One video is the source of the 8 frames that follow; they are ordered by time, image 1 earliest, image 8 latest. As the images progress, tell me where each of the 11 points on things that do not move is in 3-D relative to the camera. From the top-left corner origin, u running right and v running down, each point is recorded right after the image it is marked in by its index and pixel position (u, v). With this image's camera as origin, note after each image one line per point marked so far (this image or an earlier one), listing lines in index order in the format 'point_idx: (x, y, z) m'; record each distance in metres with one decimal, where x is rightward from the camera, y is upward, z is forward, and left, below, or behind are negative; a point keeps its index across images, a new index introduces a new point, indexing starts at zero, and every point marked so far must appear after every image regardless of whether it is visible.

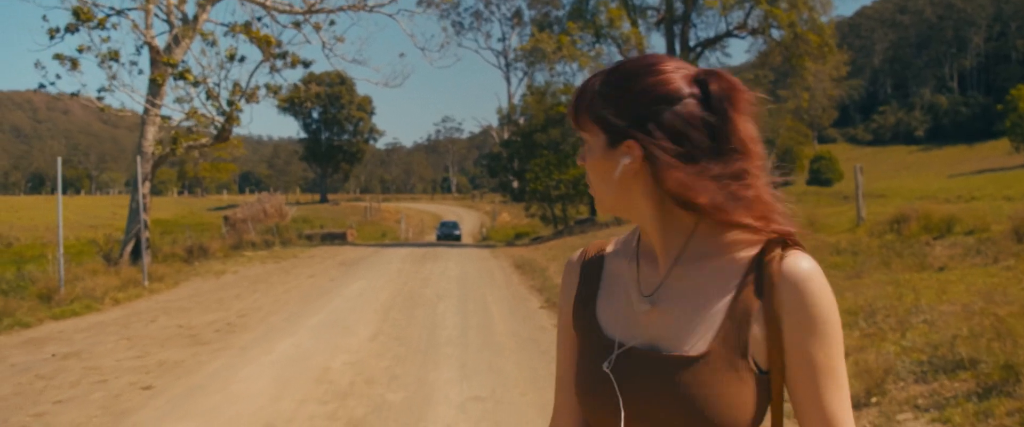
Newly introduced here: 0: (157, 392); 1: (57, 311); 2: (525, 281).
0: (-2.8, -1.4, +7.0) m
1: (-6.4, -1.4, +12.7) m
2: (+0.2, -1.1, +15.7) m
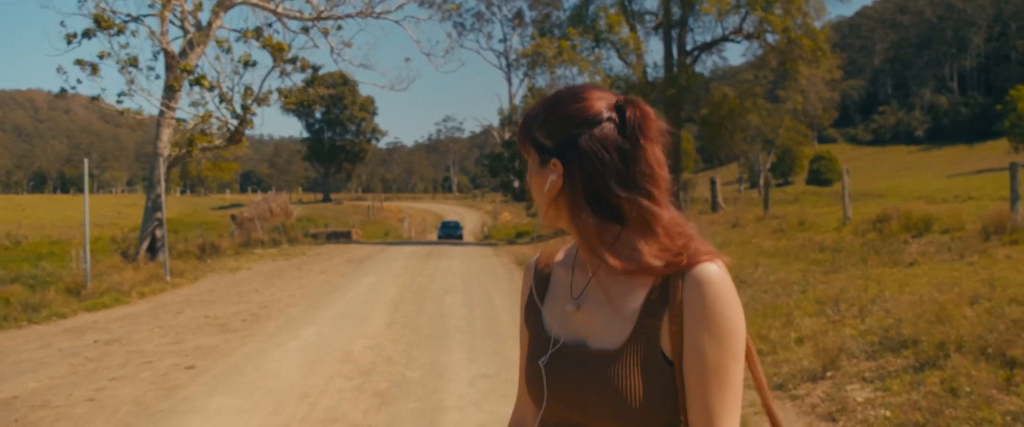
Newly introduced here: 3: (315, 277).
0: (-2.7, -1.4, +7.9) m
1: (-6.4, -1.4, +13.5) m
2: (+0.2, -1.1, +16.6) m
3: (-3.7, -1.2, +16.9) m
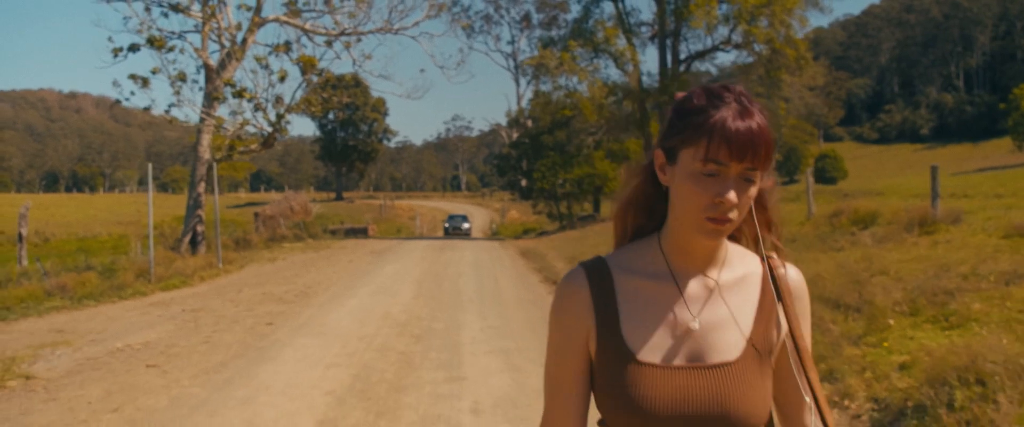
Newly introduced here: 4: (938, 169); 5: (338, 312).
0: (-2.8, -1.3, +10.5) m
1: (-6.4, -1.3, +16.2) m
2: (+0.3, -1.0, +19.2) m
3: (-3.6, -1.1, +19.5) m
4: (+7.7, +0.8, +16.3) m
5: (-2.2, -1.3, +11.3) m
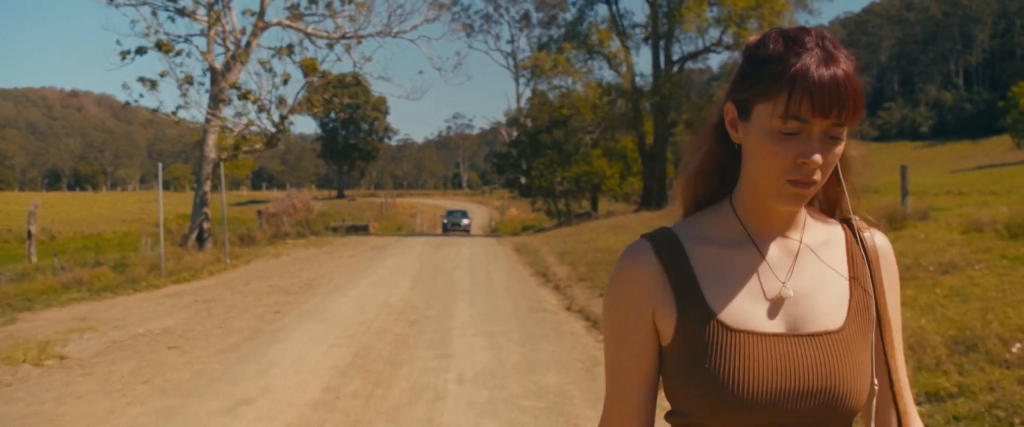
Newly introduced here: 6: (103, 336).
0: (-2.9, -1.3, +11.4) m
1: (-6.5, -1.2, +17.1) m
2: (+0.2, -1.0, +20.1) m
3: (-3.8, -1.1, +20.5) m
4: (+7.6, +0.9, +17.1) m
5: (-2.4, -1.2, +12.2) m
6: (-4.6, -1.4, +10.1) m
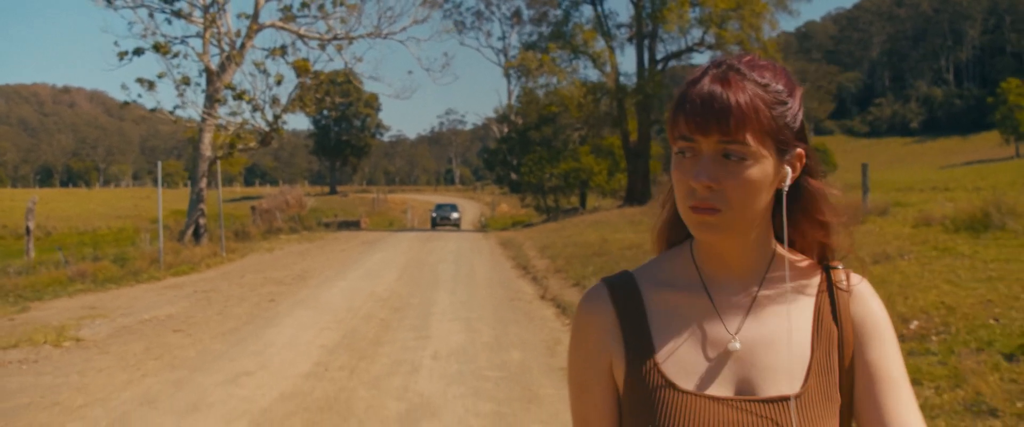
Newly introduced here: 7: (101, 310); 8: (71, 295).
0: (-3.2, -1.2, +12.3) m
1: (-6.9, -1.2, +18.0) m
2: (-0.2, -0.9, +21.0) m
3: (-4.2, -1.0, +21.4) m
4: (+7.2, +1.0, +18.1) m
5: (-2.7, -1.1, +13.1) m
6: (-4.9, -1.3, +11.0) m
7: (-5.7, -1.3, +12.3) m
8: (-7.1, -1.3, +14.4) m
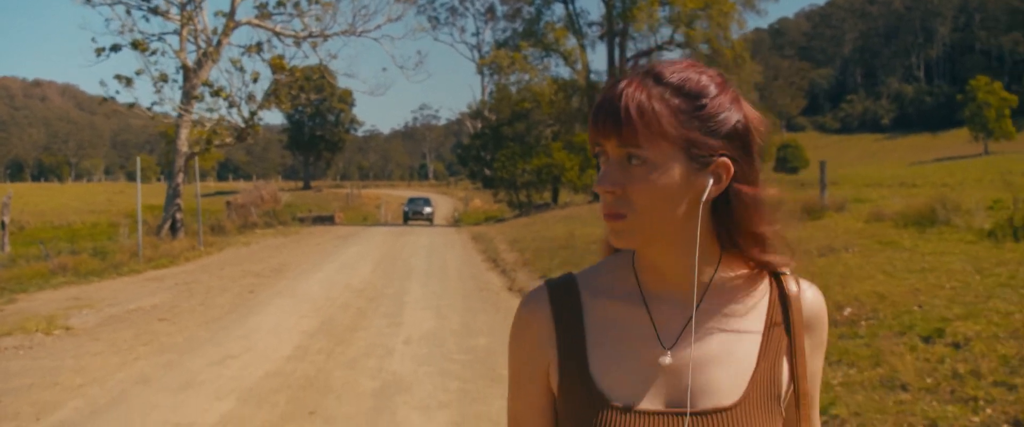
0: (-3.6, -1.1, +12.9) m
1: (-7.4, -1.1, +18.4) m
2: (-0.9, -0.8, +21.6) m
3: (-4.8, -0.8, +21.9) m
4: (+6.6, +1.1, +18.9) m
5: (-3.1, -1.1, +13.7) m
6: (-5.3, -1.3, +11.5) m
7: (-6.1, -1.3, +12.8) m
8: (-7.6, -1.2, +14.8) m
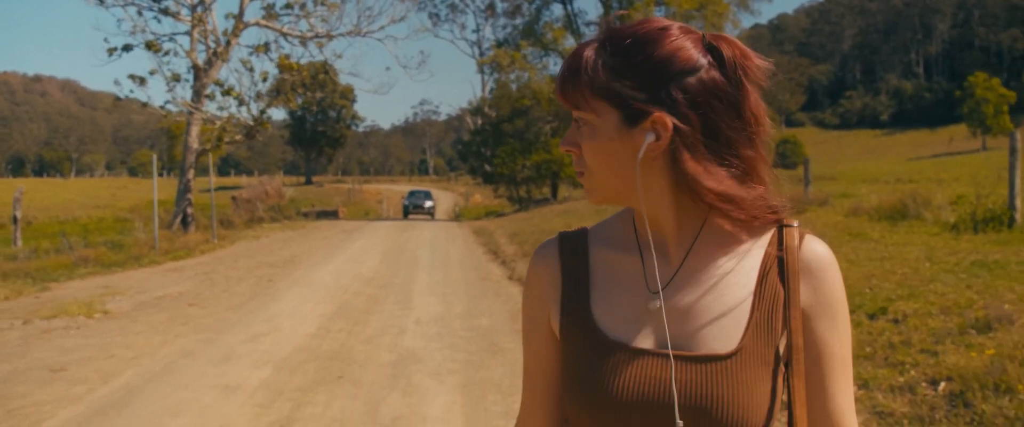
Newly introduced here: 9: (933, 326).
0: (-3.7, -1.1, +13.8) m
1: (-7.4, -0.9, +19.4) m
2: (-0.9, -0.6, +22.6) m
3: (-4.8, -0.7, +22.8) m
4: (+6.6, +1.2, +19.9) m
5: (-3.2, -1.0, +14.6) m
6: (-5.3, -1.2, +12.5) m
7: (-6.1, -1.2, +13.8) m
8: (-7.6, -1.1, +15.8) m
9: (+3.2, -0.8, +6.7) m
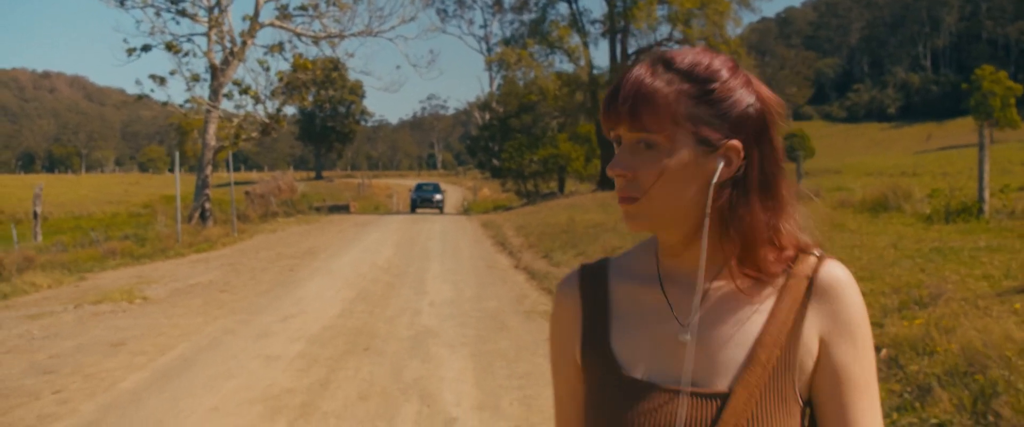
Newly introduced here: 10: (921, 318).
0: (-3.6, -1.0, +14.8) m
1: (-7.3, -0.8, +20.4) m
2: (-0.7, -0.5, +23.6) m
3: (-4.7, -0.6, +23.9) m
4: (+6.8, +1.3, +20.8) m
5: (-3.1, -0.9, +15.7) m
6: (-5.3, -1.1, +13.5) m
7: (-6.0, -1.1, +14.8) m
8: (-7.5, -1.0, +16.8) m
9: (+3.2, -0.8, +7.7) m
10: (+3.2, -0.8, +6.9) m
